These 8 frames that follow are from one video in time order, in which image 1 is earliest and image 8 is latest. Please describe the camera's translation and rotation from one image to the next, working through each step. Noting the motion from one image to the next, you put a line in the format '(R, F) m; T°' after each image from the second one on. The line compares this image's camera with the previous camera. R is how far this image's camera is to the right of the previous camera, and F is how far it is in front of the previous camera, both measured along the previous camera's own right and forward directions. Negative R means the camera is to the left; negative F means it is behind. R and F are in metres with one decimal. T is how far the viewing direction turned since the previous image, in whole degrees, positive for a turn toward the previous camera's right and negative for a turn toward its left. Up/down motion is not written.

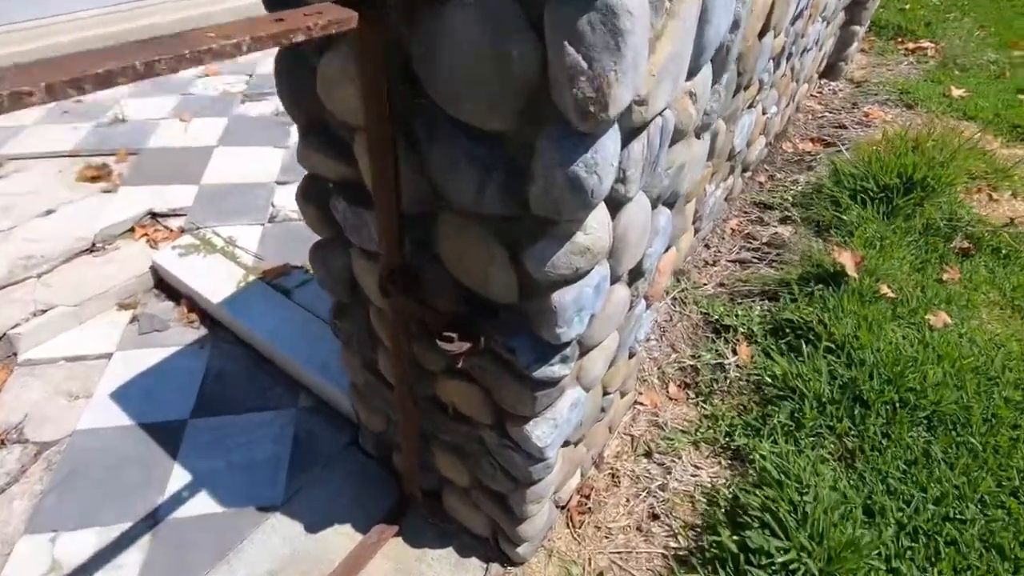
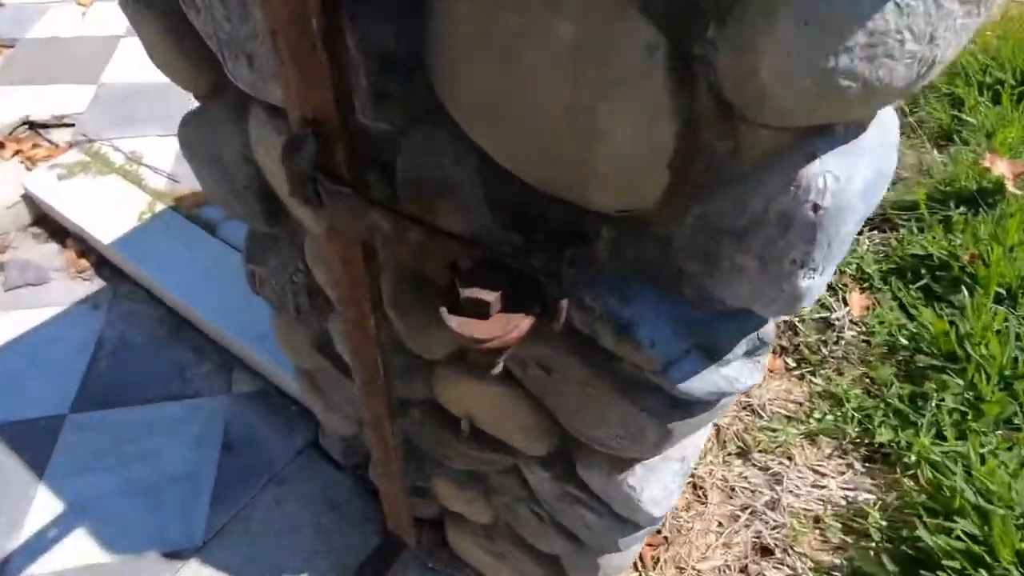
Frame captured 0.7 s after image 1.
(-0.1, +0.5) m; +1°
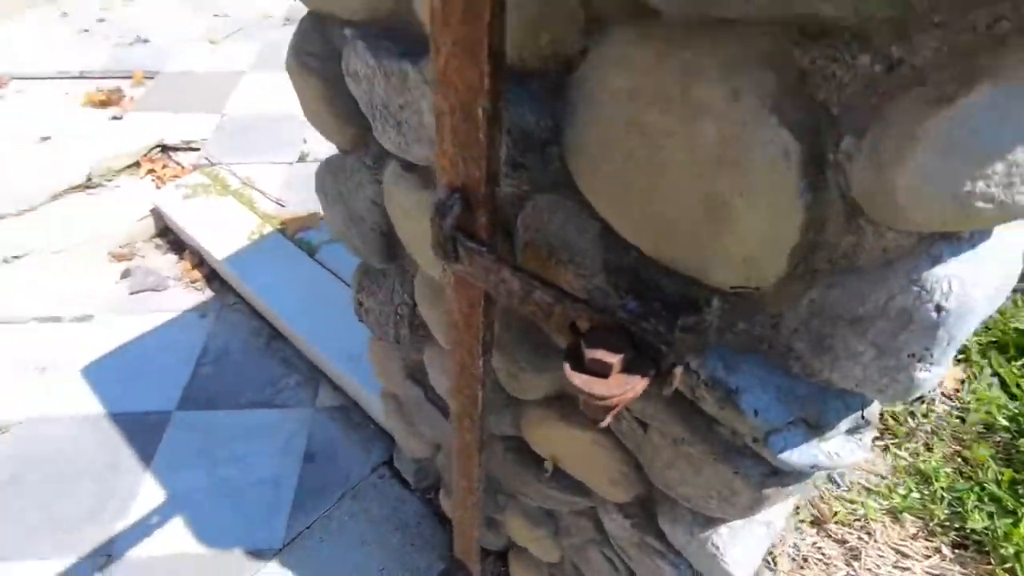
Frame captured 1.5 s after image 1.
(0.0, 0.0) m; -6°
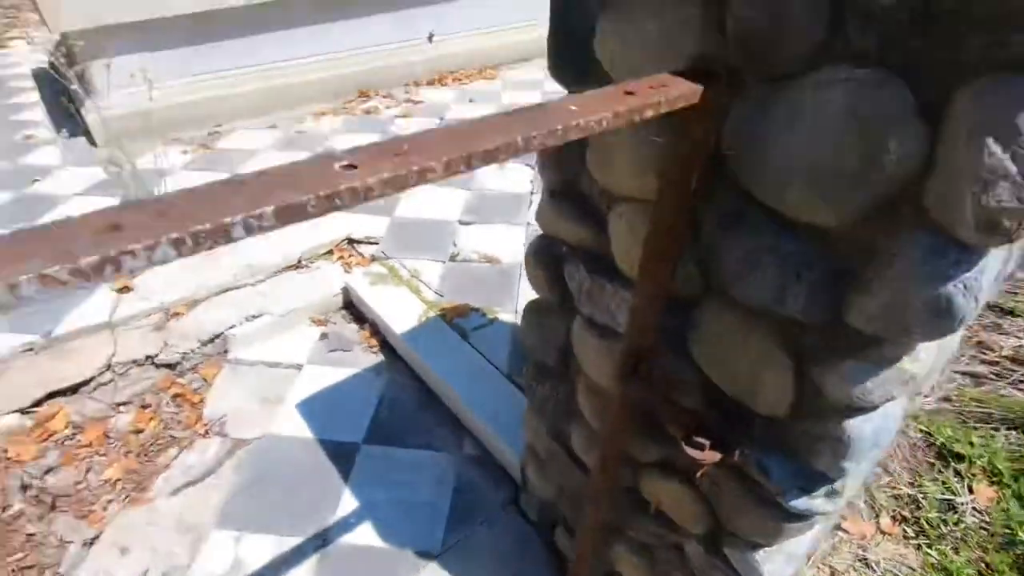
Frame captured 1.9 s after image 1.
(-0.1, -0.4) m; -8°
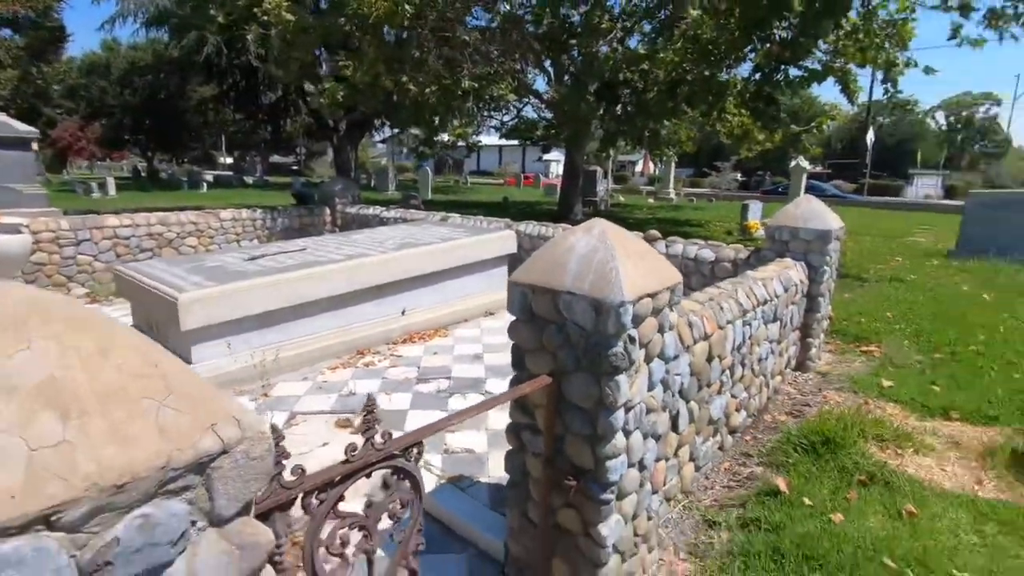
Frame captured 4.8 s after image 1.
(-0.3, -1.6) m; +10°
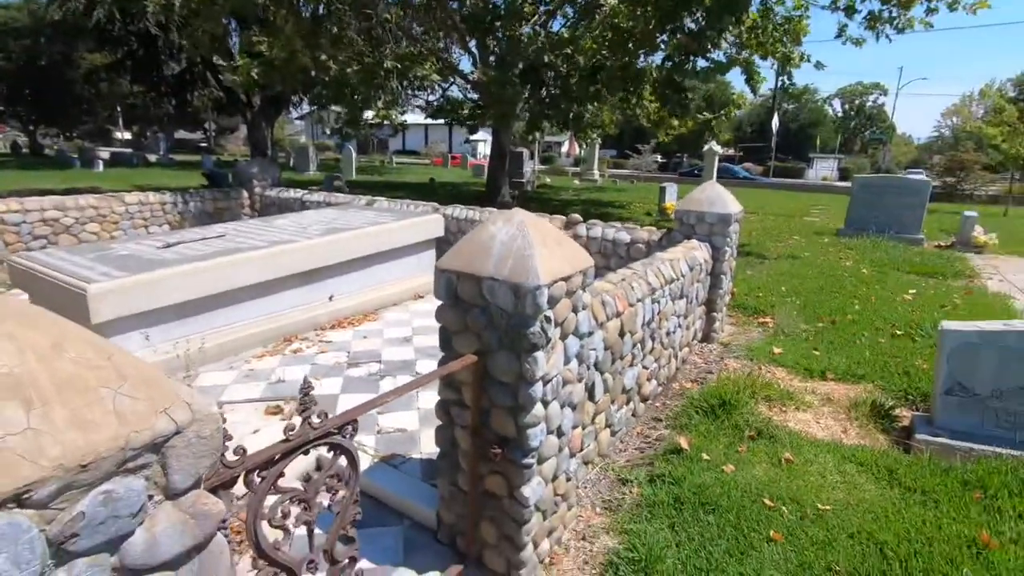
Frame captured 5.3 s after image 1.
(0.0, -0.2) m; +7°
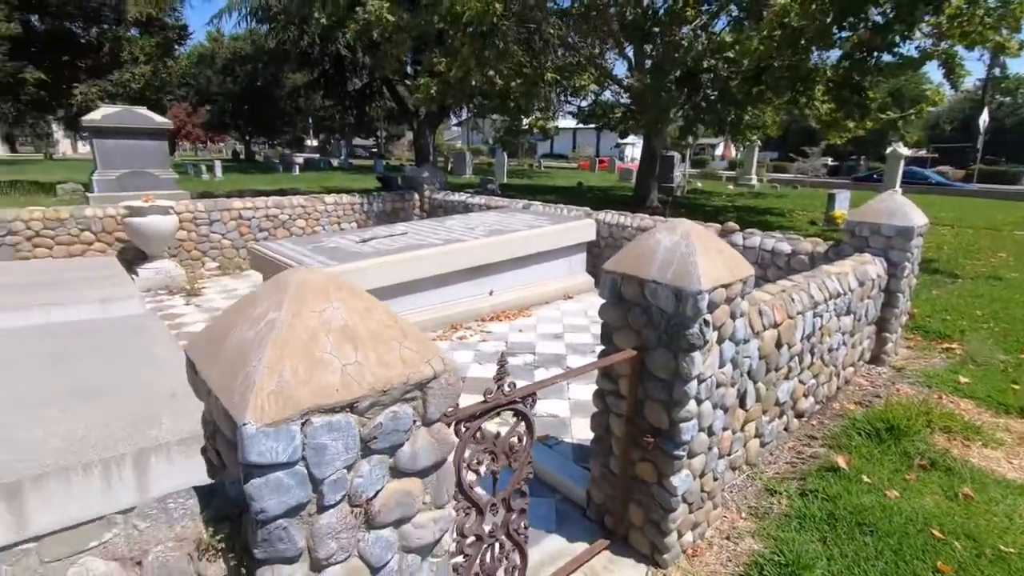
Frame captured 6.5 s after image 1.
(-0.1, -0.3) m; -15°
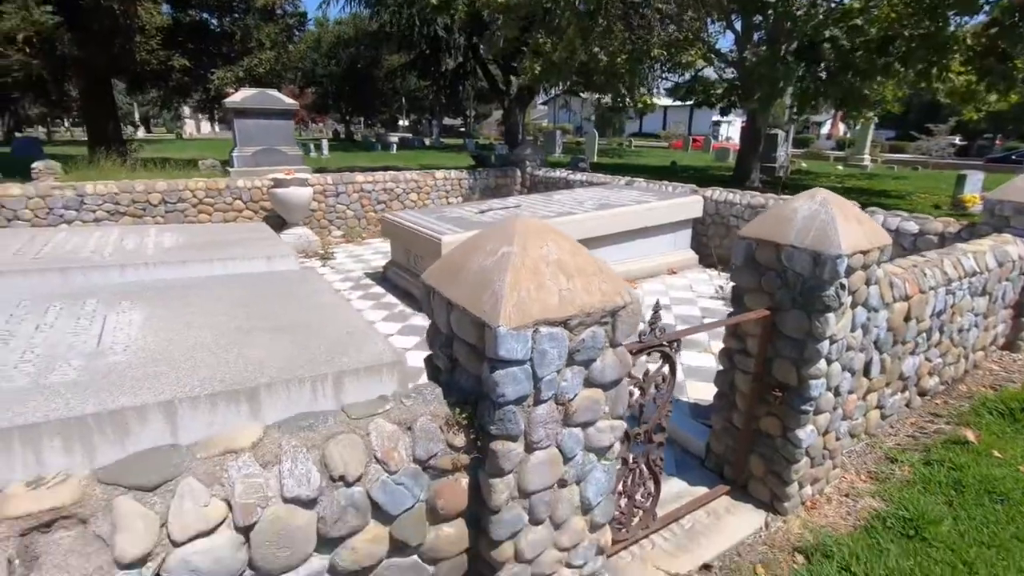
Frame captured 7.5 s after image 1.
(-0.3, -0.4) m; -8°
